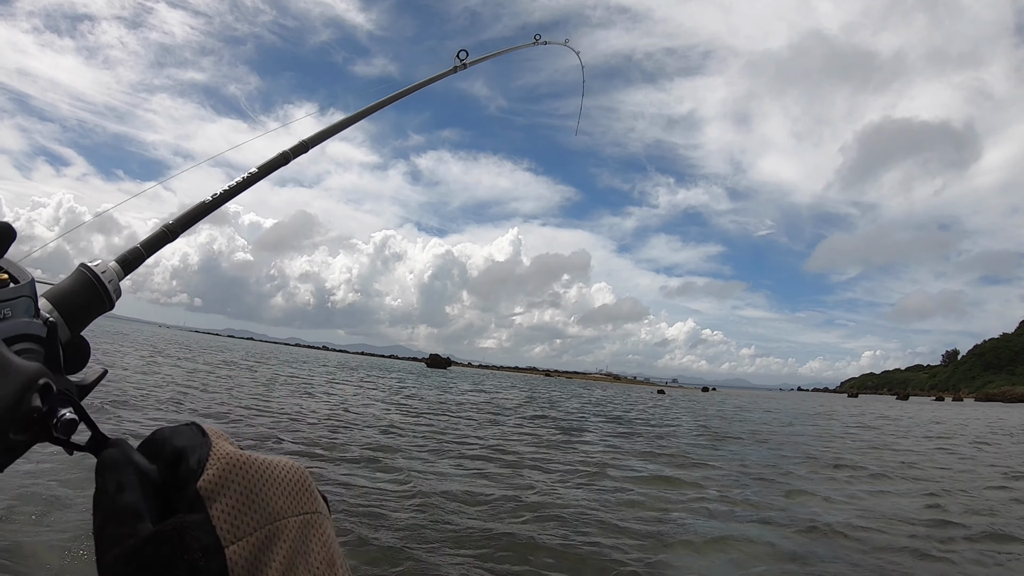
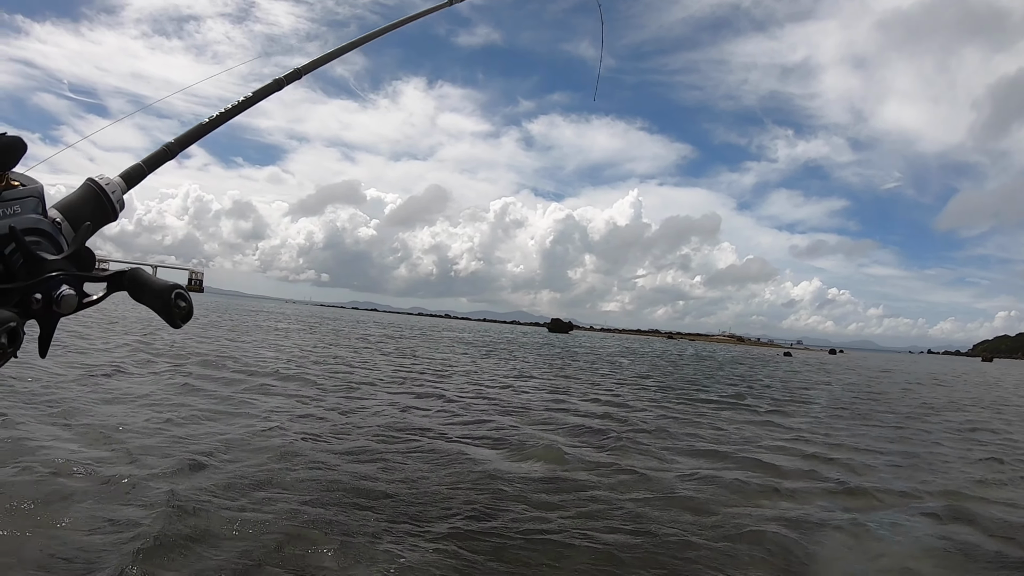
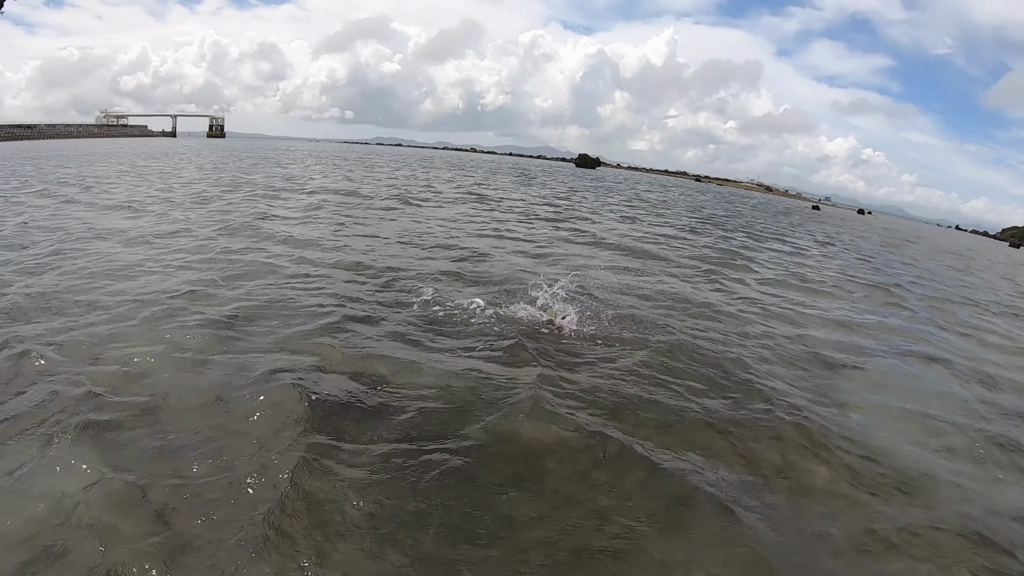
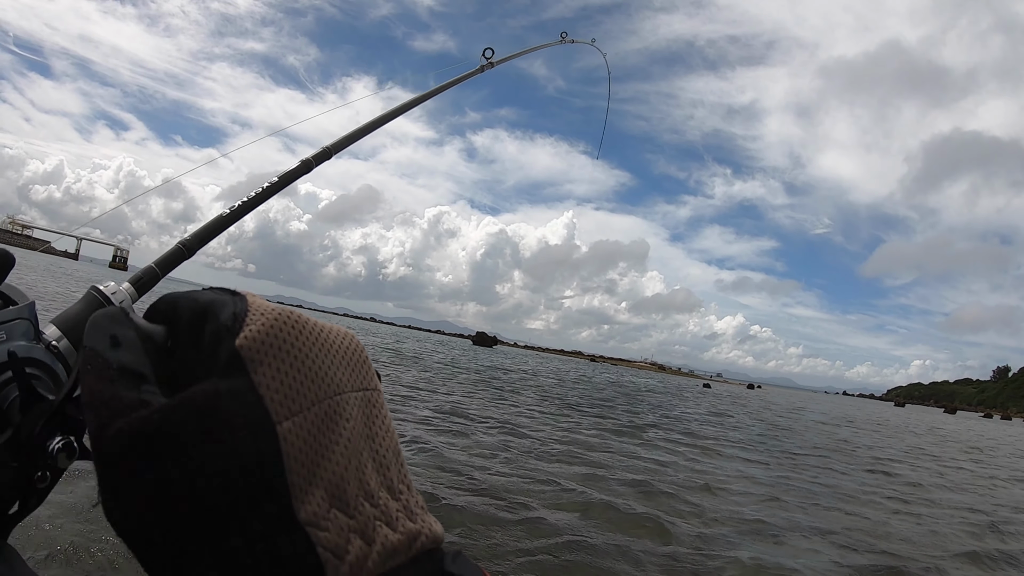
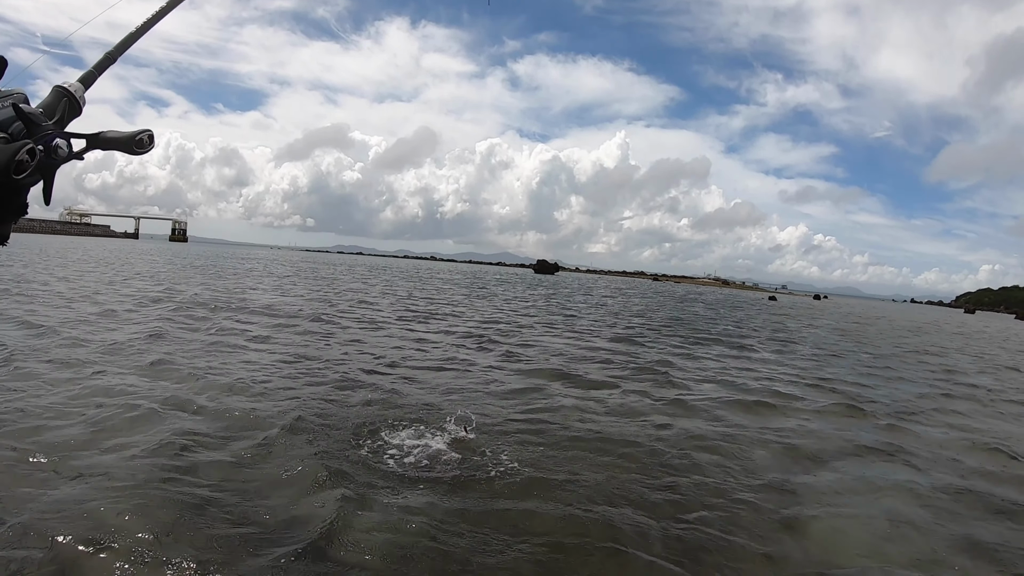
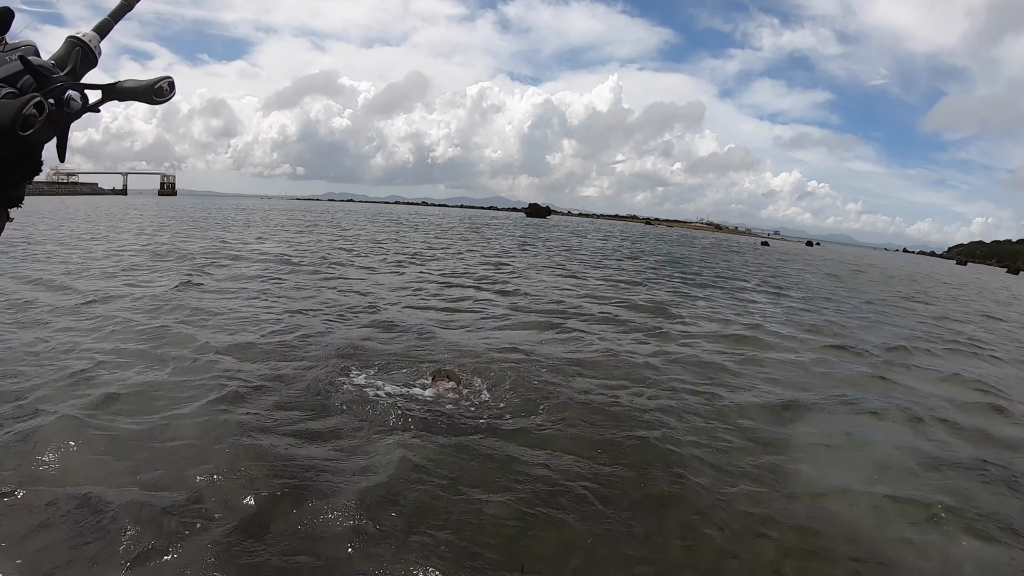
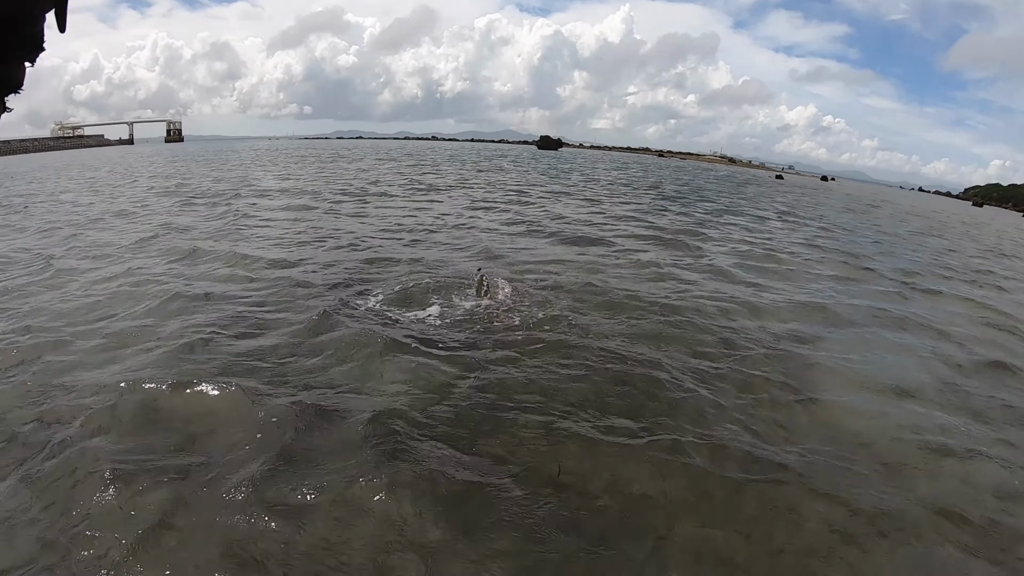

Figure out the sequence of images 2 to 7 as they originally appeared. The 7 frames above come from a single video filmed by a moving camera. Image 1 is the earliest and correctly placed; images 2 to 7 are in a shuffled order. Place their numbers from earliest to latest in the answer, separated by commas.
4, 2, 5, 6, 7, 3
